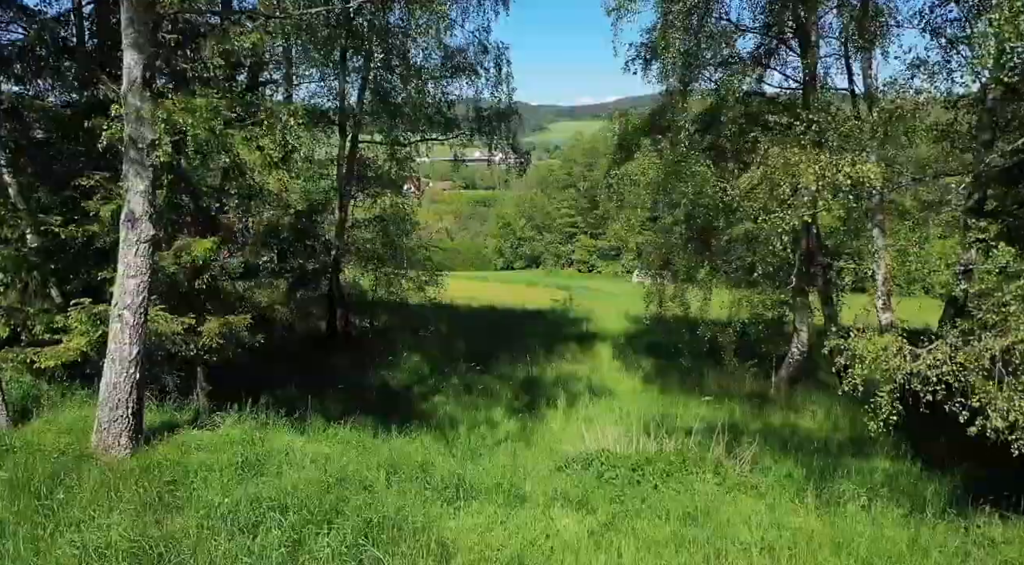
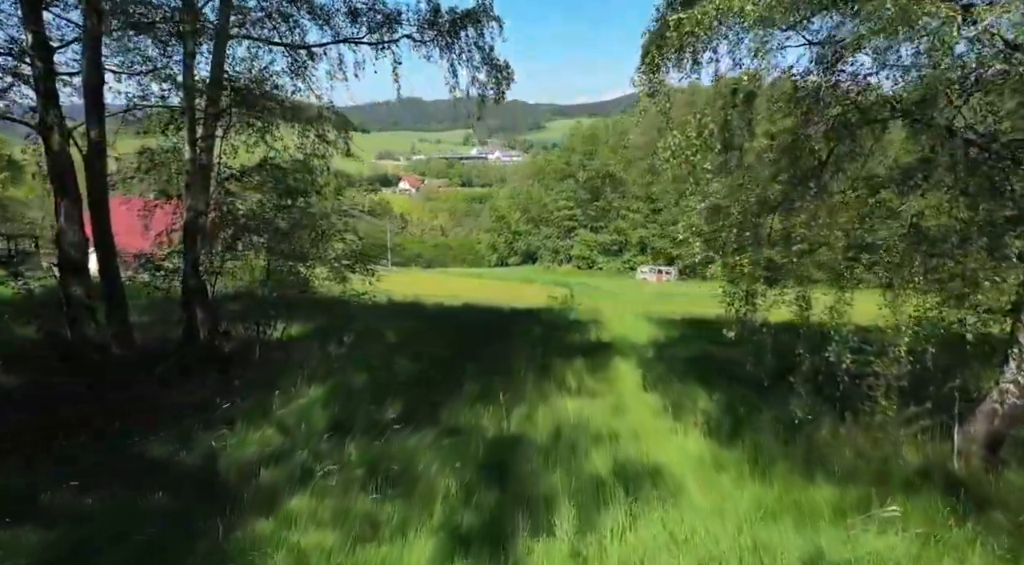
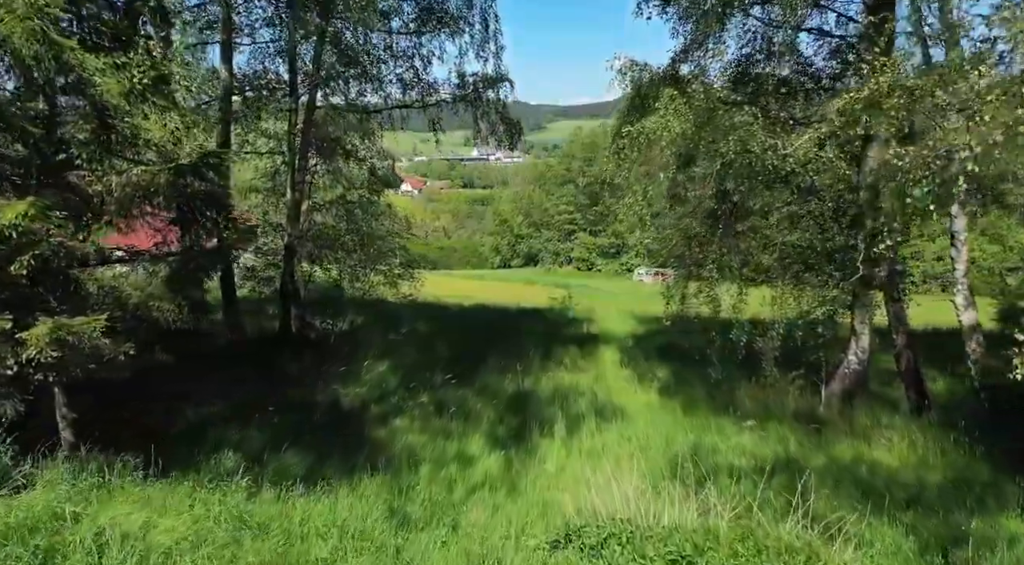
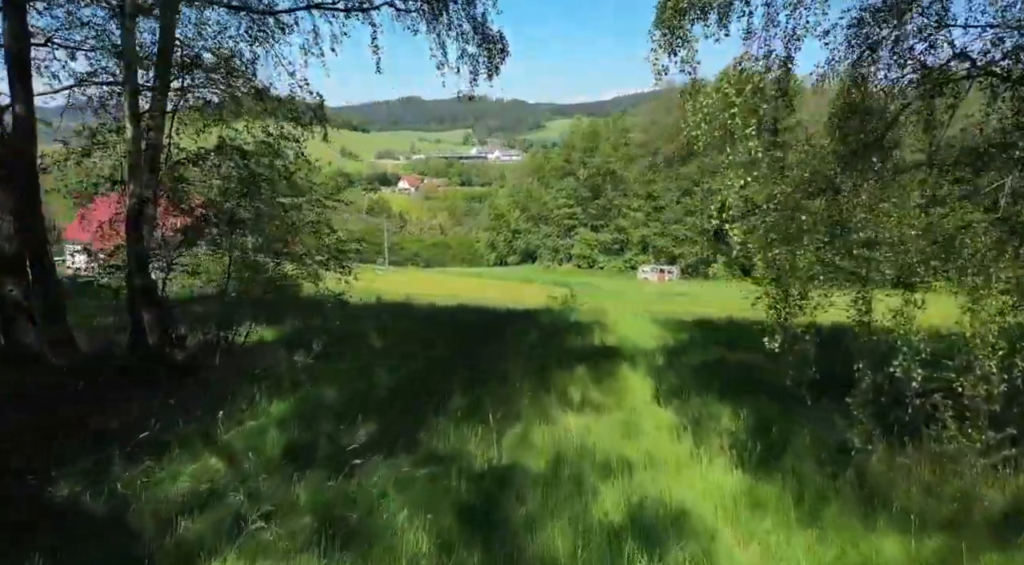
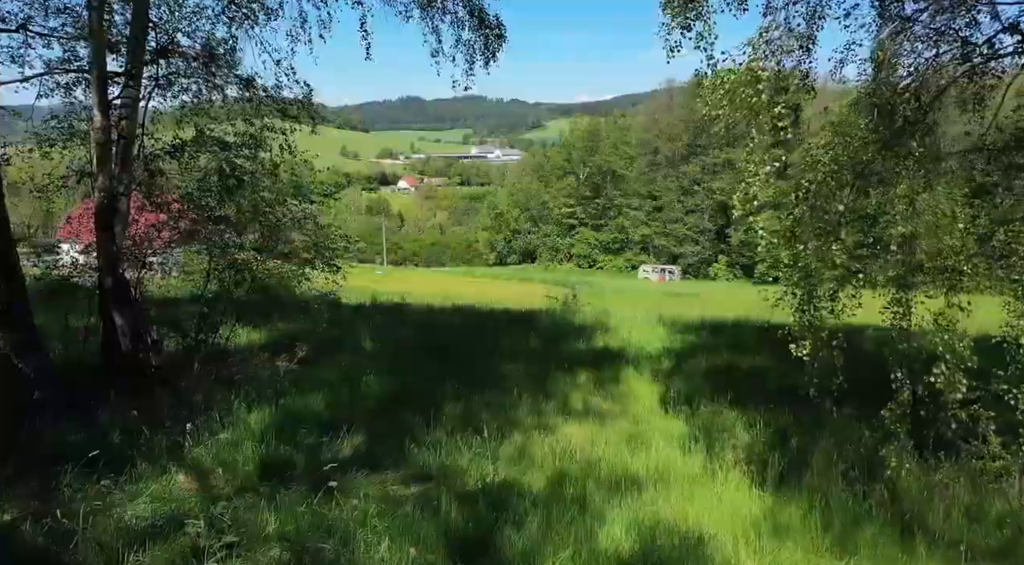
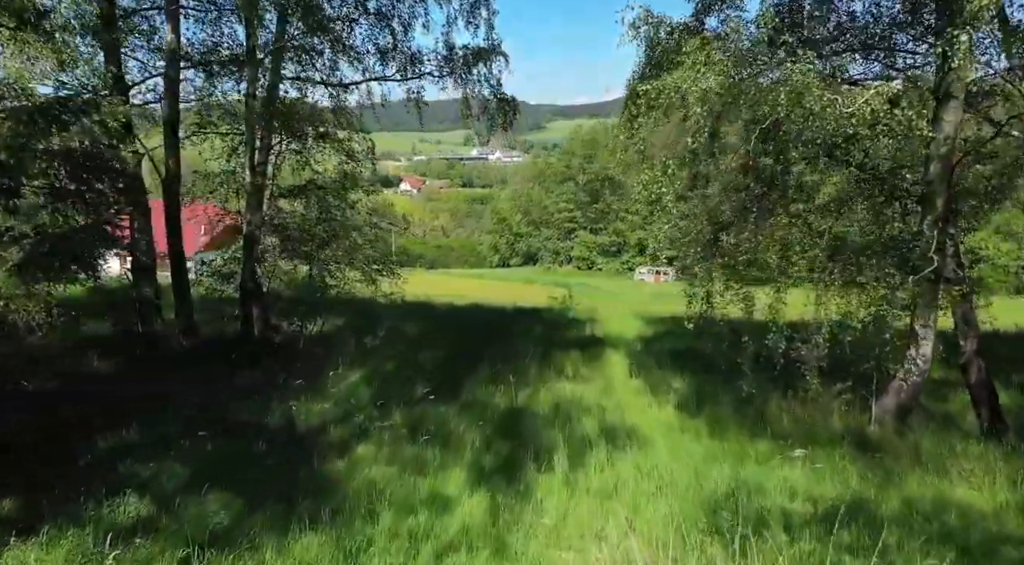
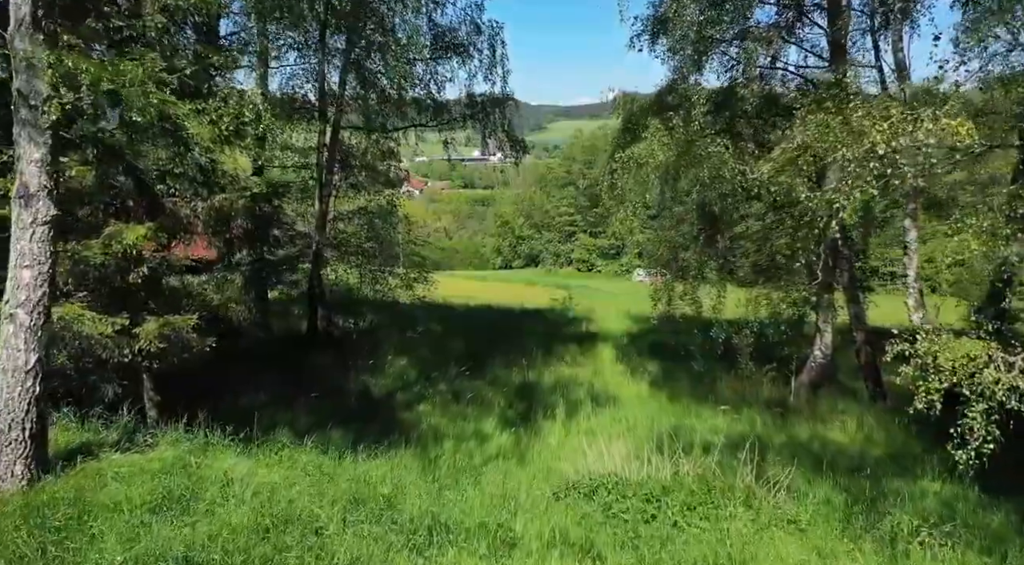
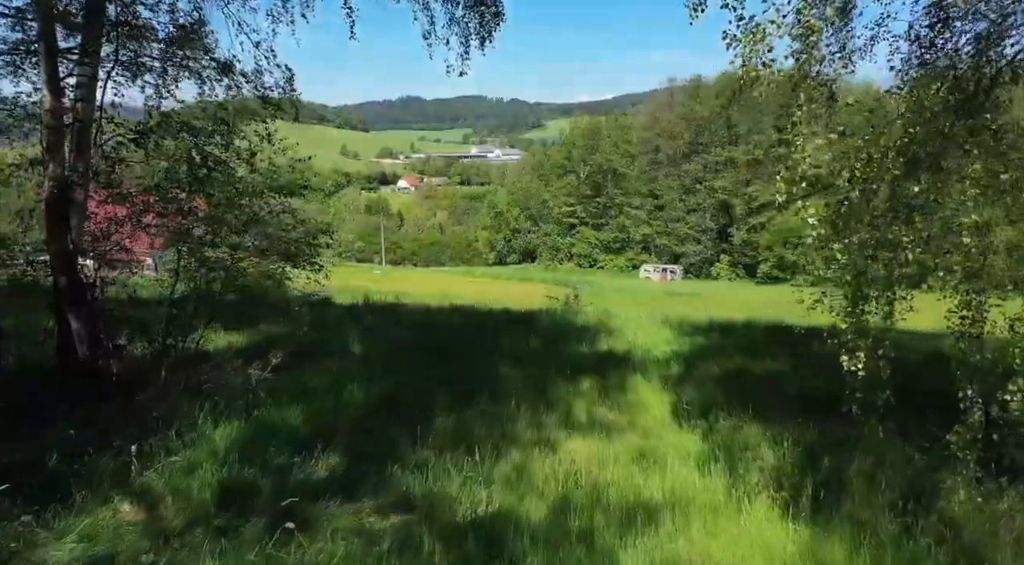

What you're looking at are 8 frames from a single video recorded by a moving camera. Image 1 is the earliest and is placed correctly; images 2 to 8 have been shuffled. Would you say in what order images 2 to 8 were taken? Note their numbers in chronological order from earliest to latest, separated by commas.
7, 3, 6, 2, 4, 5, 8
